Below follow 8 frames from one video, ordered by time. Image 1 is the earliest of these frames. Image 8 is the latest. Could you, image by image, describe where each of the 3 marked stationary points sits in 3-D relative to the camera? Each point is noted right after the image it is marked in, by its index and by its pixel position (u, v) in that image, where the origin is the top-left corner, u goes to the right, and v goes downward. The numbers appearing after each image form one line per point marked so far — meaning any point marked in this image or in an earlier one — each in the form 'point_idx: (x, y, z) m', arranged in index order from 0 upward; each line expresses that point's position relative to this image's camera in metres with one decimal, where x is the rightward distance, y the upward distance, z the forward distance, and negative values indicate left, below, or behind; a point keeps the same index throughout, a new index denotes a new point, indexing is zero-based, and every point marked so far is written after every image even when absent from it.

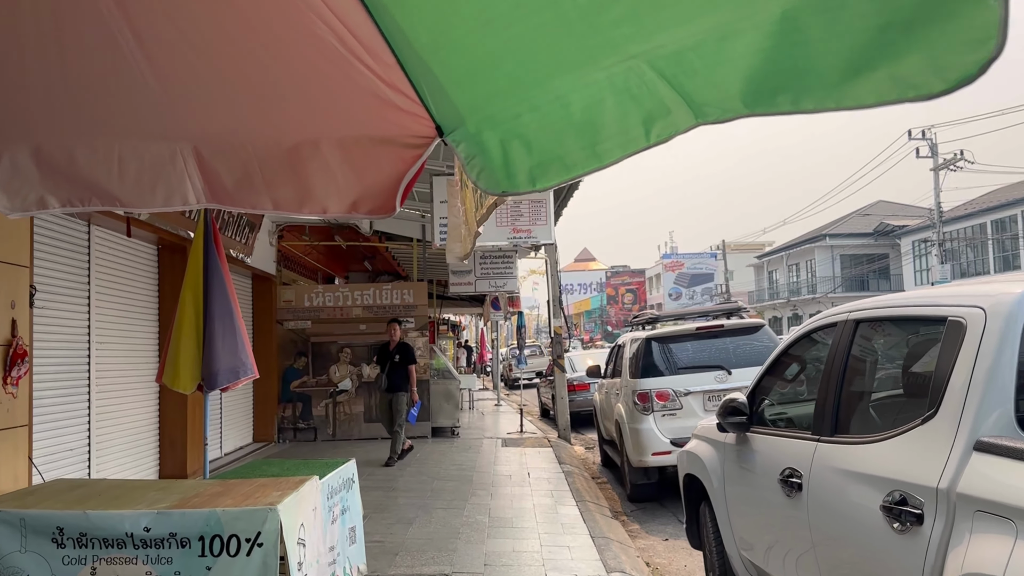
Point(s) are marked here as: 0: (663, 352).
0: (+1.4, -0.6, +7.7) m
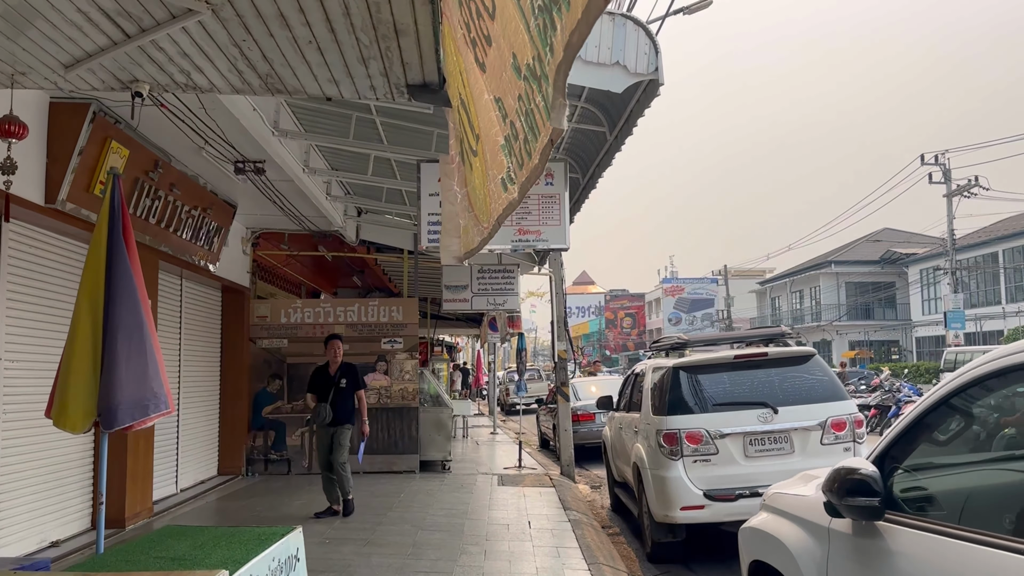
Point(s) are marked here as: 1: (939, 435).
0: (+1.4, -0.8, +6.4) m
1: (+1.3, -0.4, +2.5) m
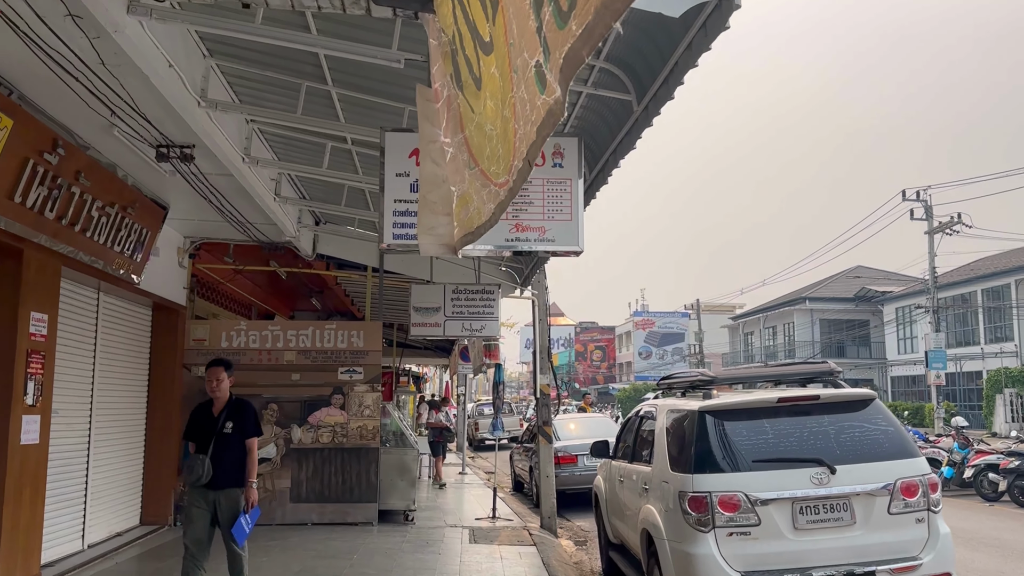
0: (+1.3, -0.9, +5.1) m
1: (+1.4, -0.4, +1.2) m
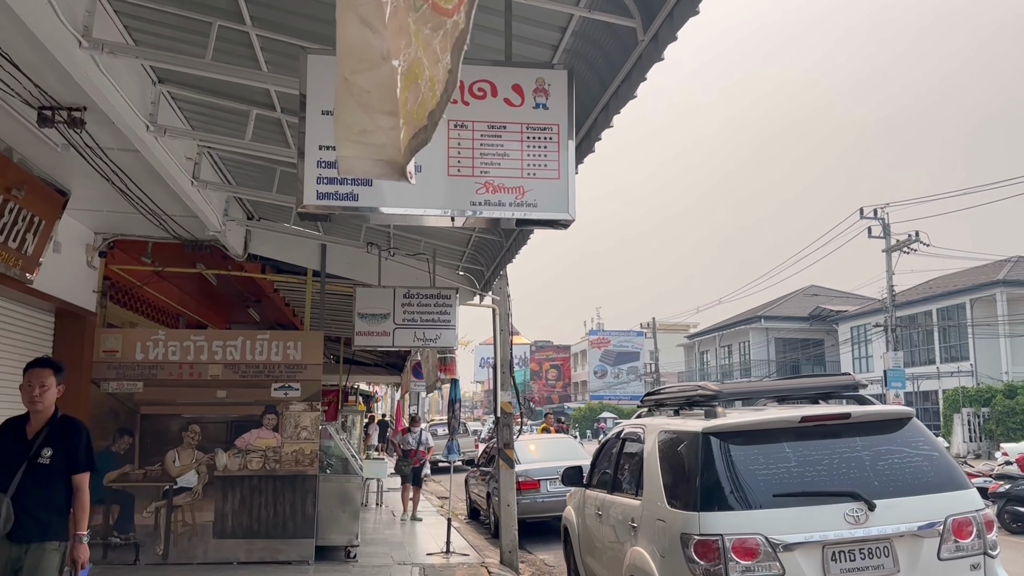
0: (+1.1, -0.9, +4.1) m
1: (+1.4, -0.3, +0.3) m
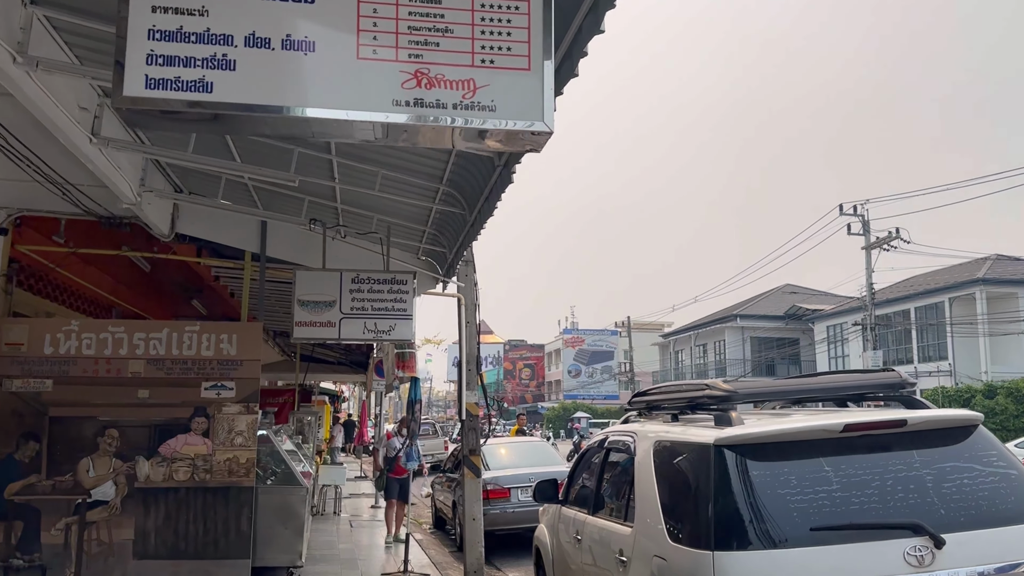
0: (+0.9, -0.8, +3.2) m
1: (+1.3, -0.2, -0.7) m
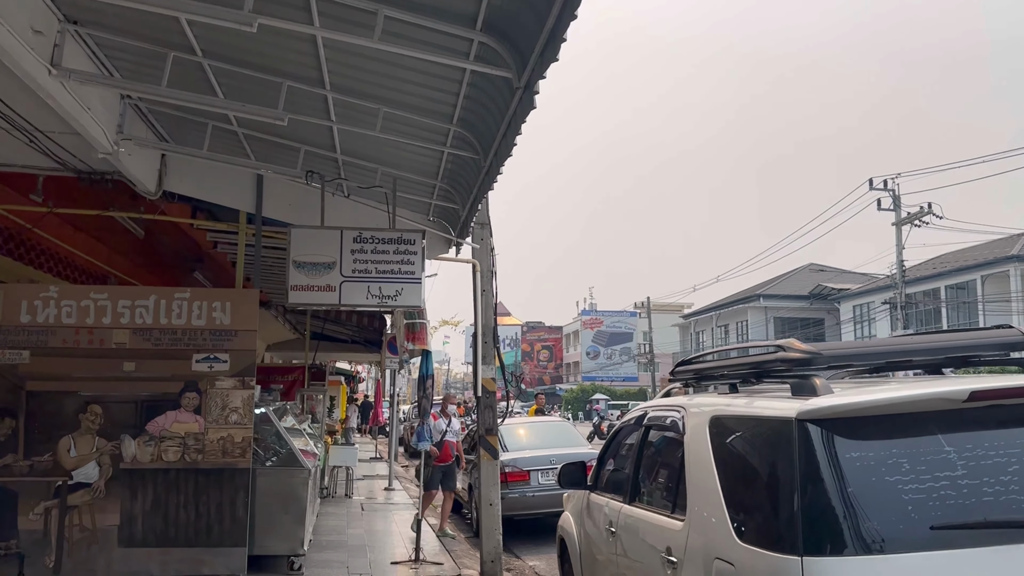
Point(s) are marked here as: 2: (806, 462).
0: (+1.0, -0.5, +2.5) m
1: (+1.3, -0.1, -1.4) m
2: (+0.9, -0.5, +2.5) m
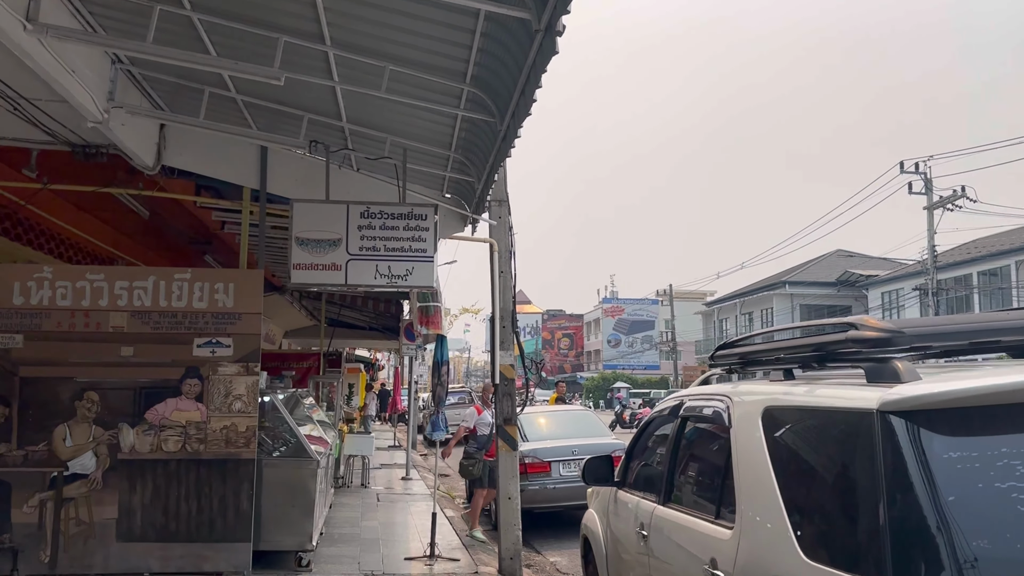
0: (+1.0, -0.4, +2.0) m
1: (+1.3, 0.0, -1.9) m
2: (+0.9, -0.4, +2.1) m
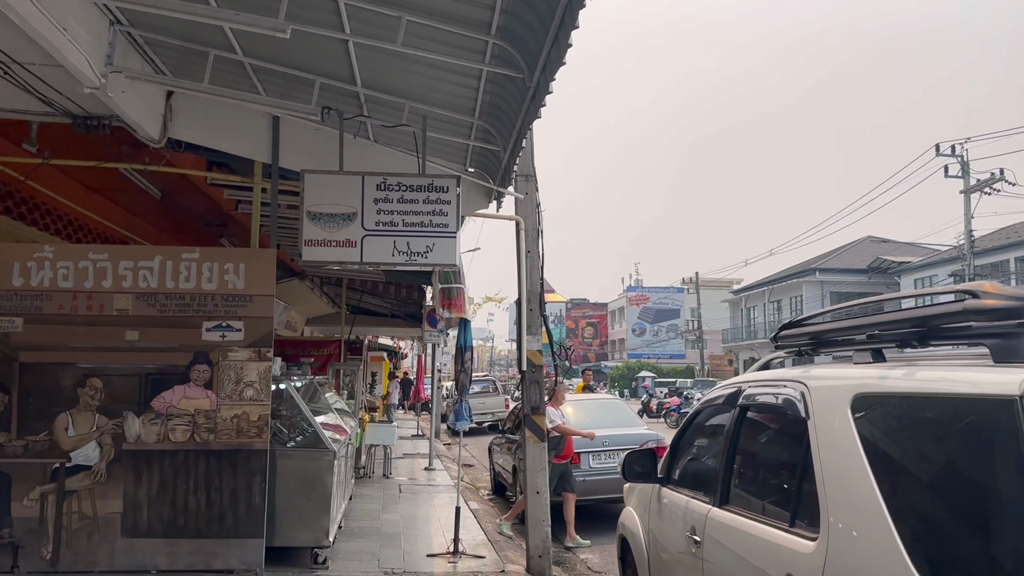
0: (+1.1, -0.4, +1.5) m
1: (+1.3, 0.0, -2.4) m
2: (+1.0, -0.3, +1.6) m
